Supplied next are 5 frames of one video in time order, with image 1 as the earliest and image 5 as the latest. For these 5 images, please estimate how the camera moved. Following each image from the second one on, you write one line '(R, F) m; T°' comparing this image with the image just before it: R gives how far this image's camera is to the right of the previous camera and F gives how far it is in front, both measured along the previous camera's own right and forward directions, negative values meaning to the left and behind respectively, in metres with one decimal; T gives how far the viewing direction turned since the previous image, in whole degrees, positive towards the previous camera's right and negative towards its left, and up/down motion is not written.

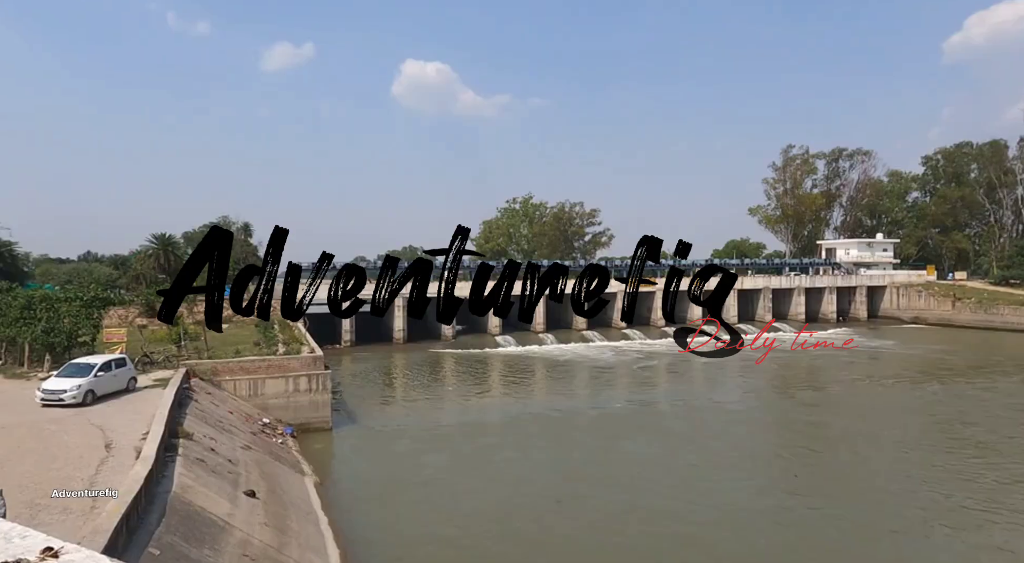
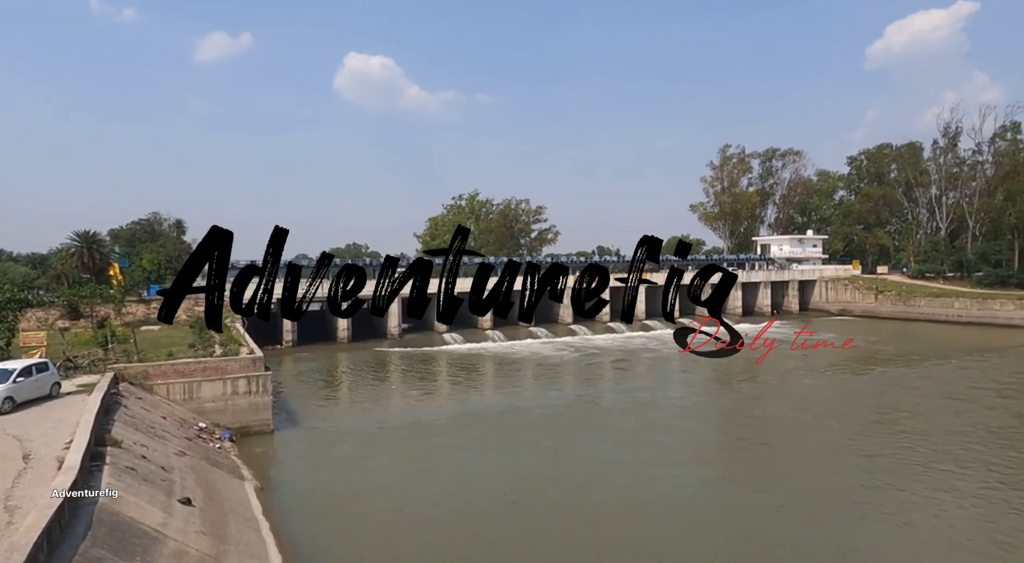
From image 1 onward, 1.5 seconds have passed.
(+3.0, +1.6) m; -4°
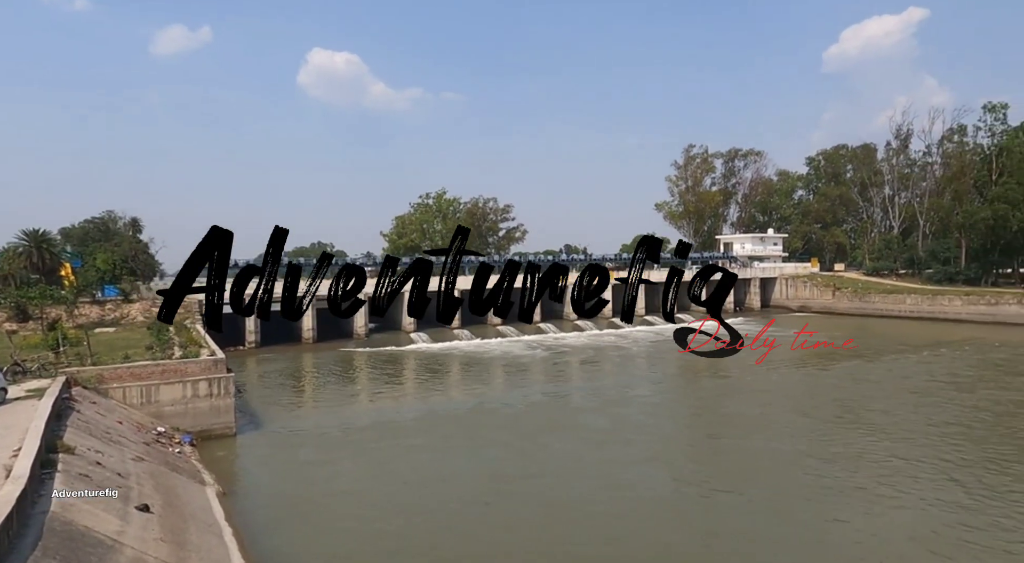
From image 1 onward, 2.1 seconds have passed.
(0.0, +0.2) m; +3°
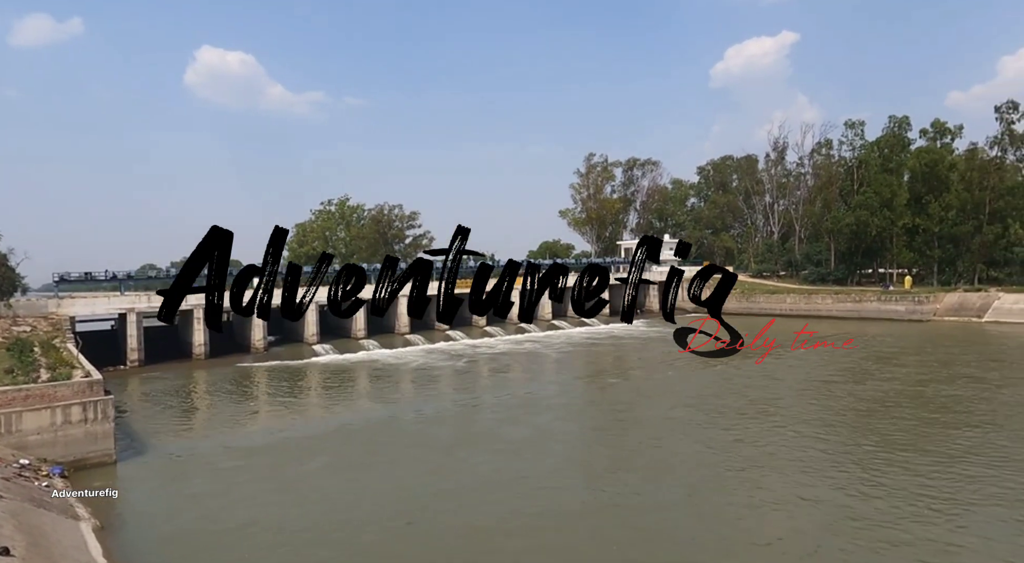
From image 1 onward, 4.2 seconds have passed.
(+0.1, +0.6) m; +8°
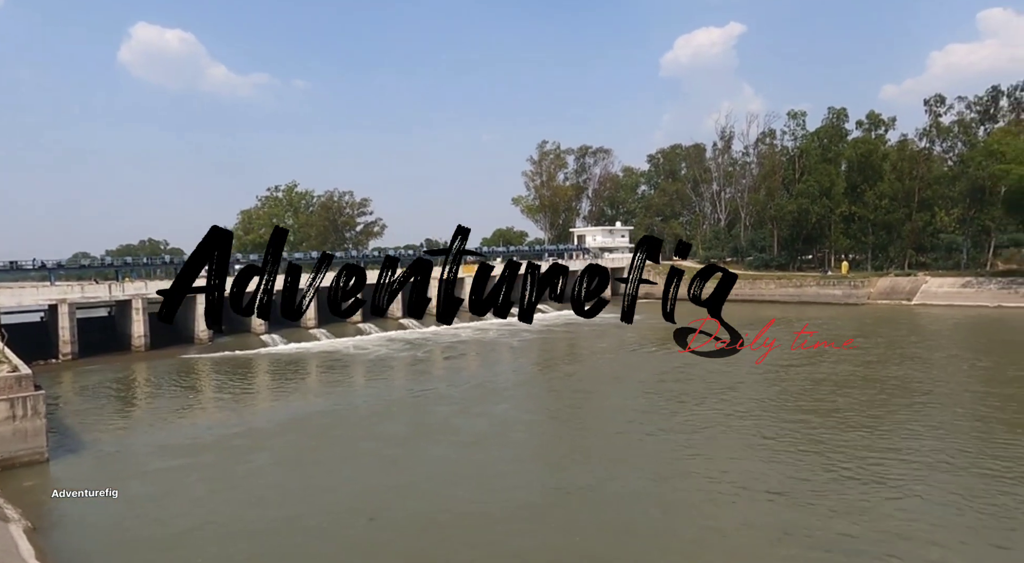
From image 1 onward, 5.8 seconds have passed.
(-0.1, +0.5) m; +4°
